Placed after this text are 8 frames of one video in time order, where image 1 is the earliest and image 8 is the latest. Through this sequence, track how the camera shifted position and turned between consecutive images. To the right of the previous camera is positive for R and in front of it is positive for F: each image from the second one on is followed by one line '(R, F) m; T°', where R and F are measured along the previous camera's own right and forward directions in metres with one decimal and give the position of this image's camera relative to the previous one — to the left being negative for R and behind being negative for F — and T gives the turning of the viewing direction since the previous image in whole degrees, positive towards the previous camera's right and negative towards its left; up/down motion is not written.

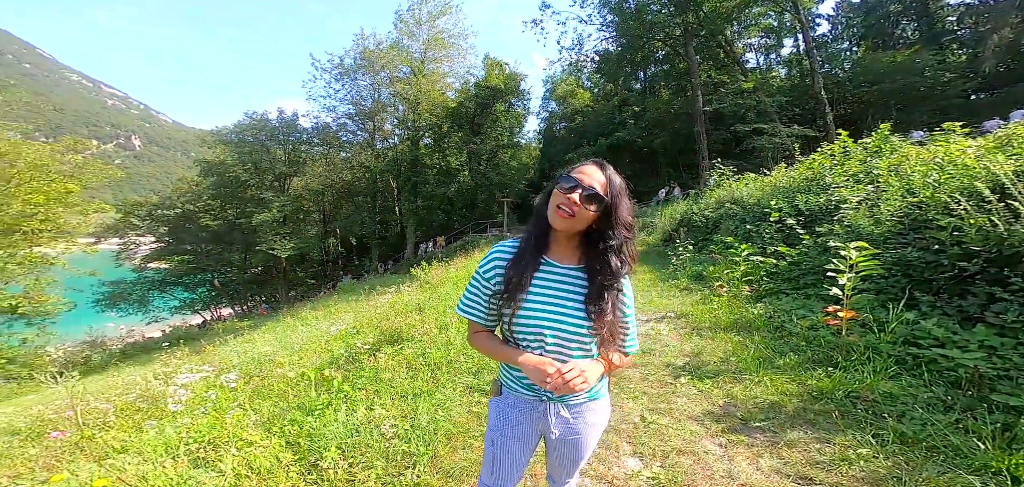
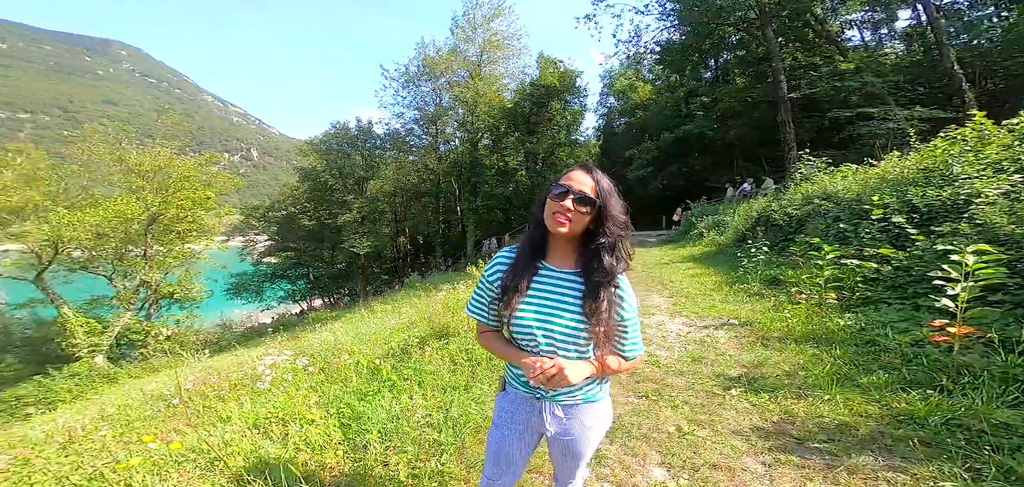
(+0.3, 0.0) m; -9°
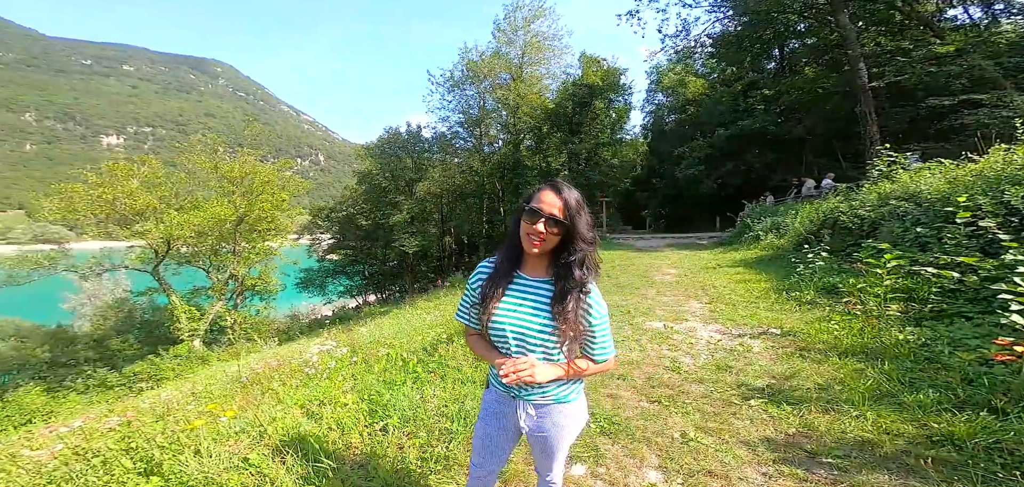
(+0.3, -0.1) m; -7°
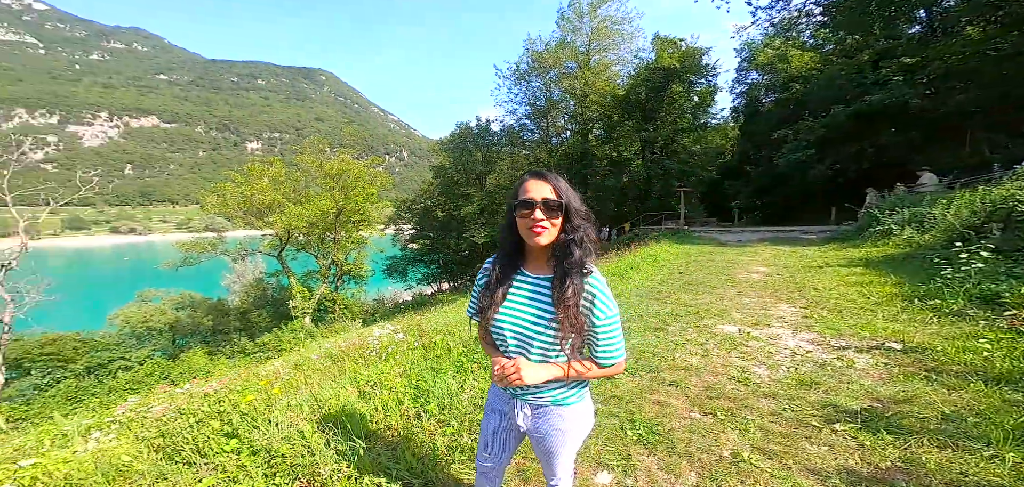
(+0.3, +0.1) m; -11°
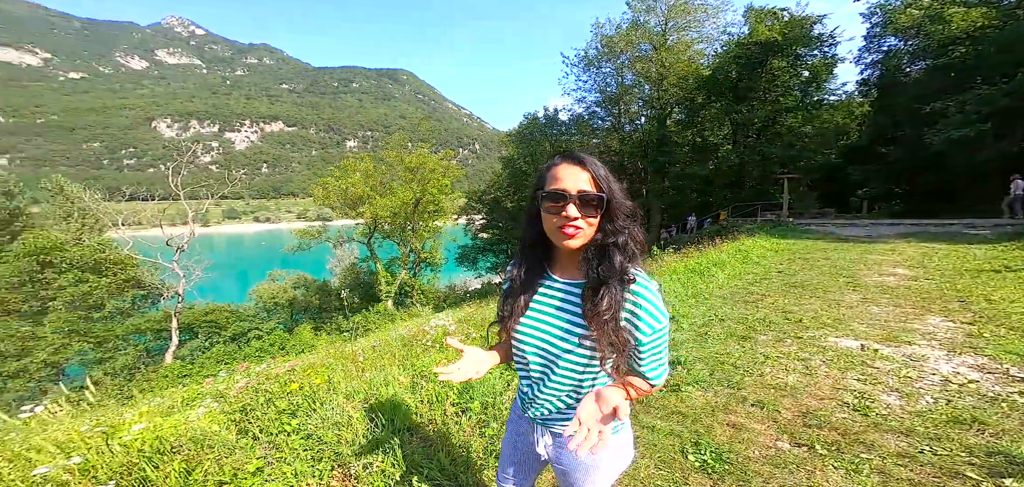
(+0.2, +0.3) m; -10°
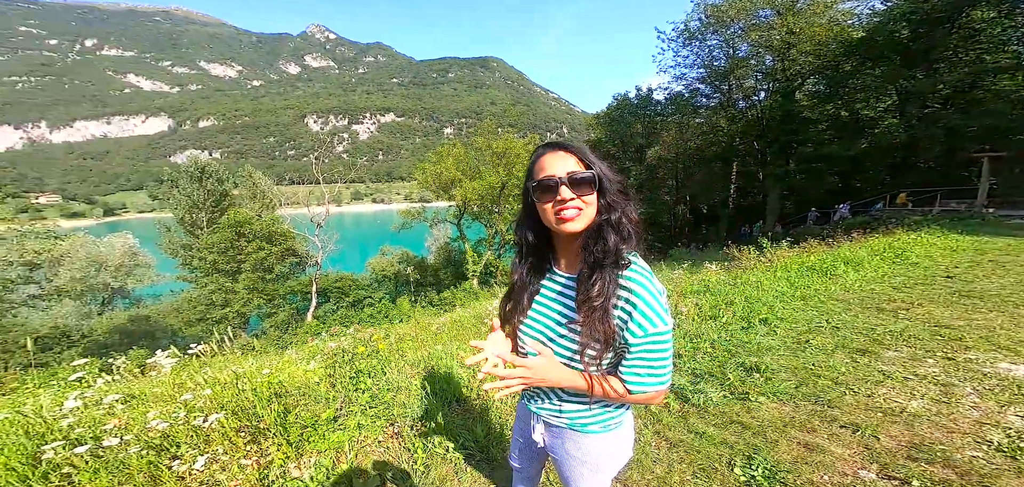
(+0.3, 0.0) m; -13°
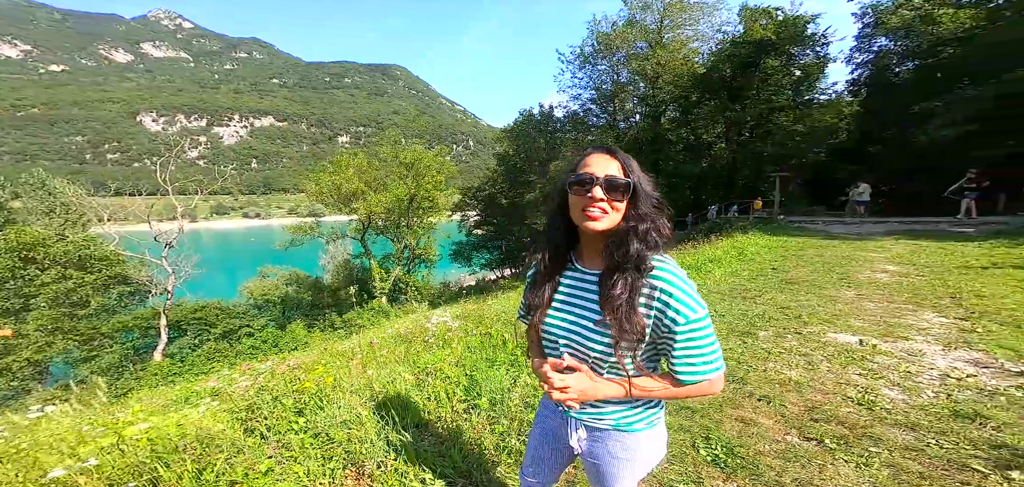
(-0.4, +0.1) m; +14°
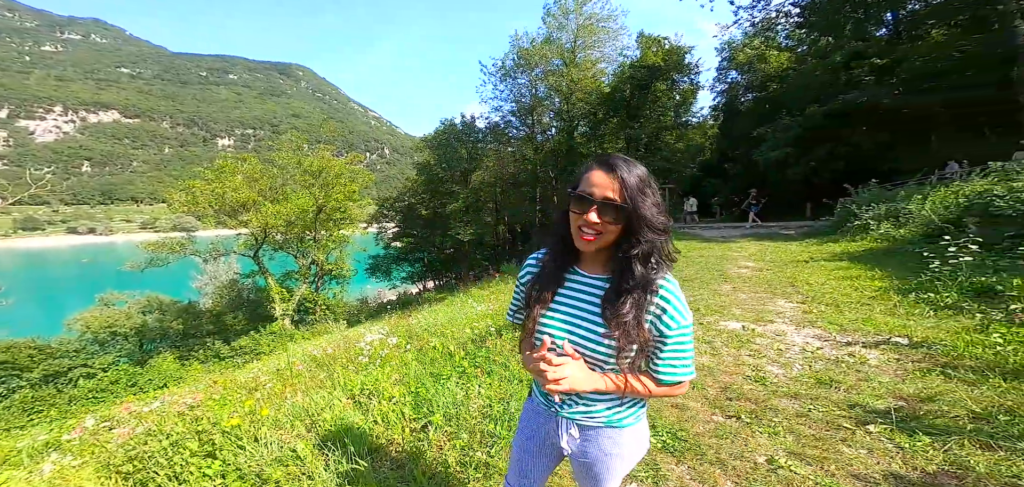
(-0.3, 0.0) m; +12°
